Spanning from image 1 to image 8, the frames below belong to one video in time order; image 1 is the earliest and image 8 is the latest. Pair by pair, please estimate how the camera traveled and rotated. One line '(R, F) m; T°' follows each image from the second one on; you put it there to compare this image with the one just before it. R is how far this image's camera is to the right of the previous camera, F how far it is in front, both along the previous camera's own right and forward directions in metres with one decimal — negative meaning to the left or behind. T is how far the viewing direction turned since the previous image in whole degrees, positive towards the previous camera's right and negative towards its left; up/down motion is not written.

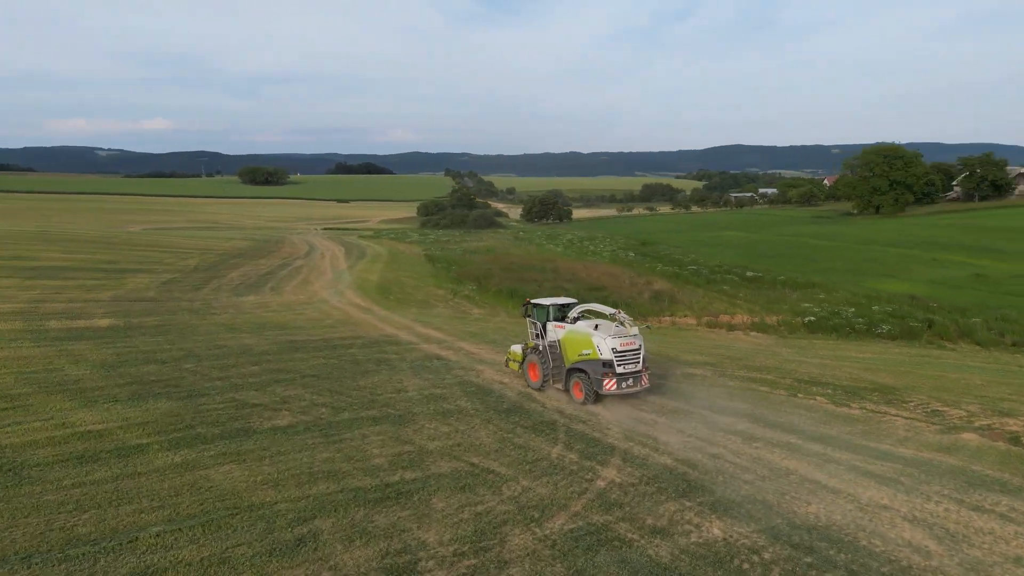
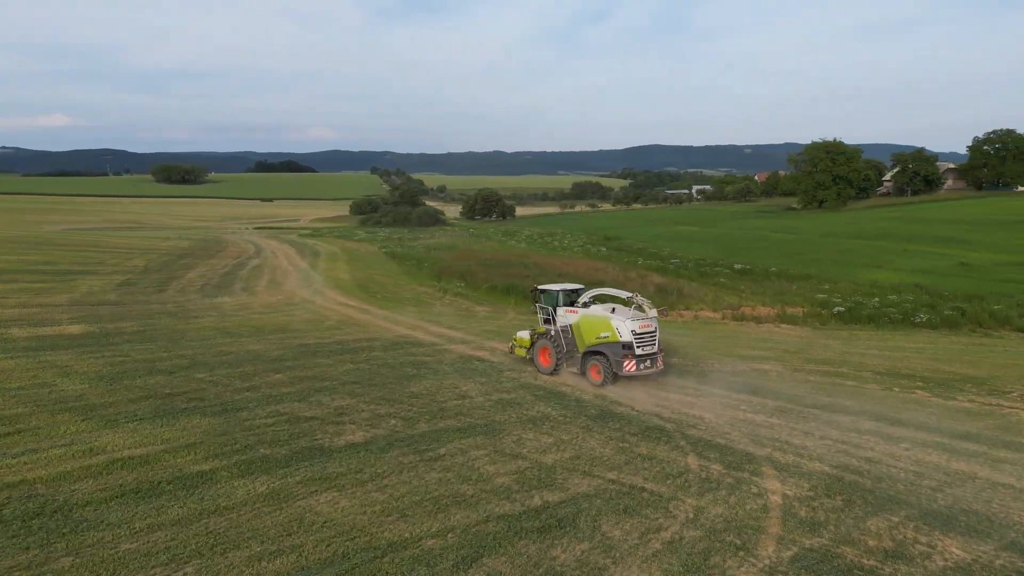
(-2.4, +1.4) m; +5°
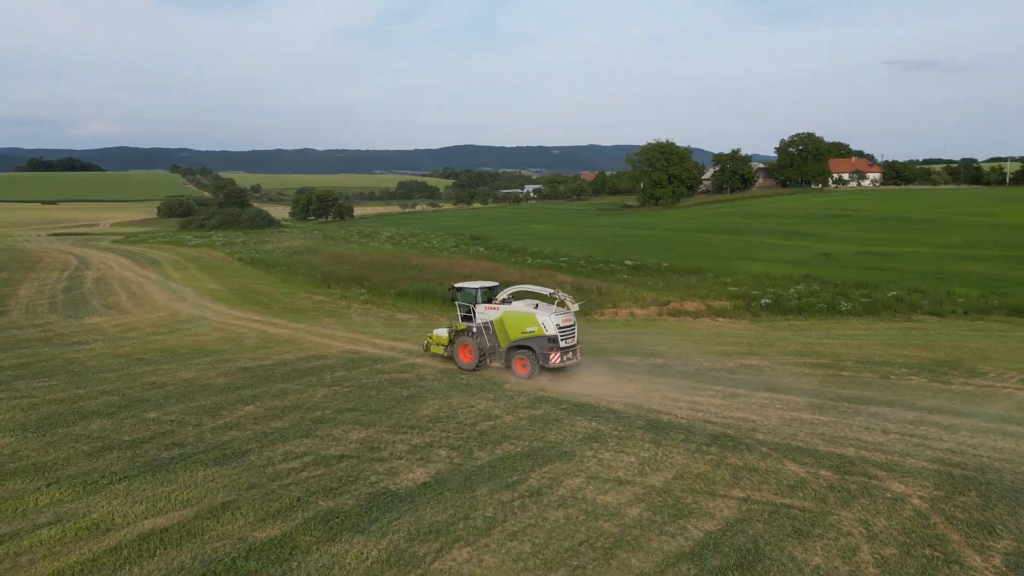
(-3.0, +1.3) m; +13°
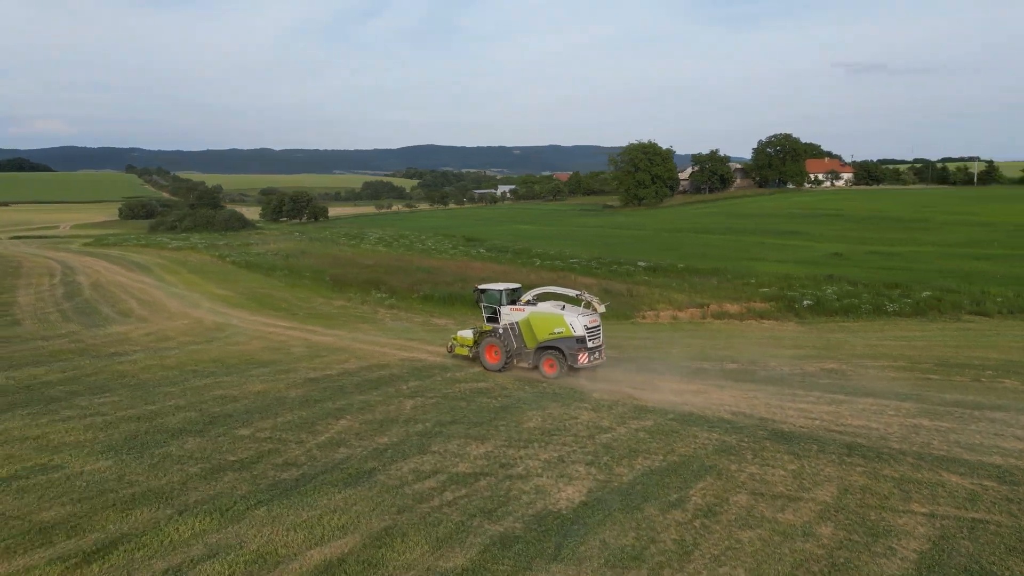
(-2.1, +0.4) m; +3°
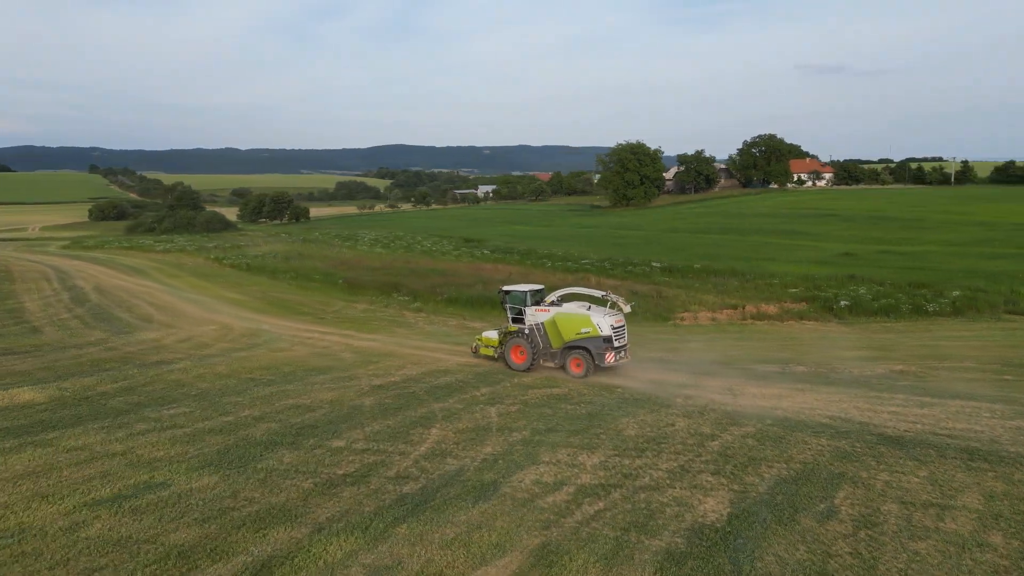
(-1.8, +0.3) m; +2°
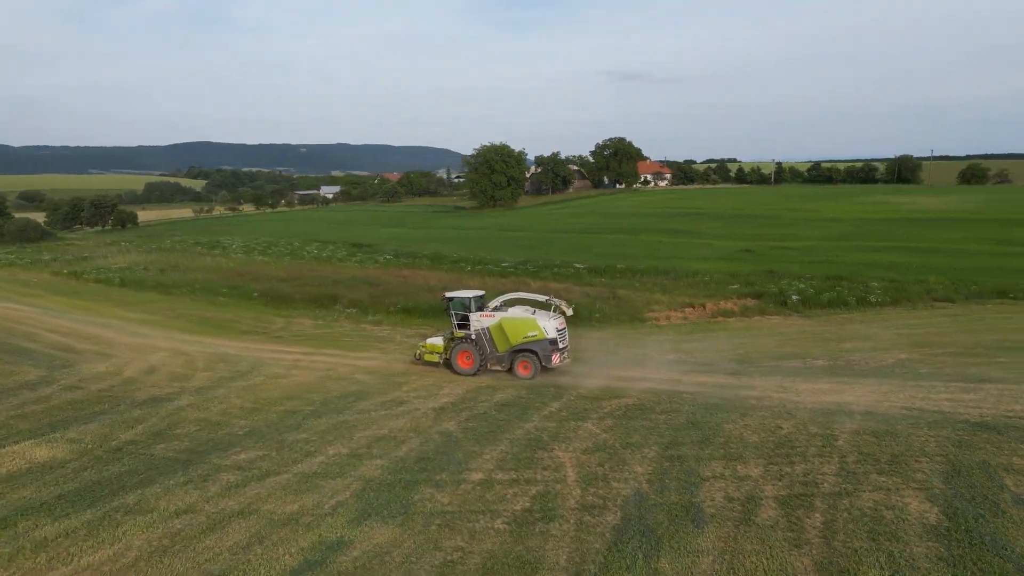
(-4.1, +0.9) m; +13°
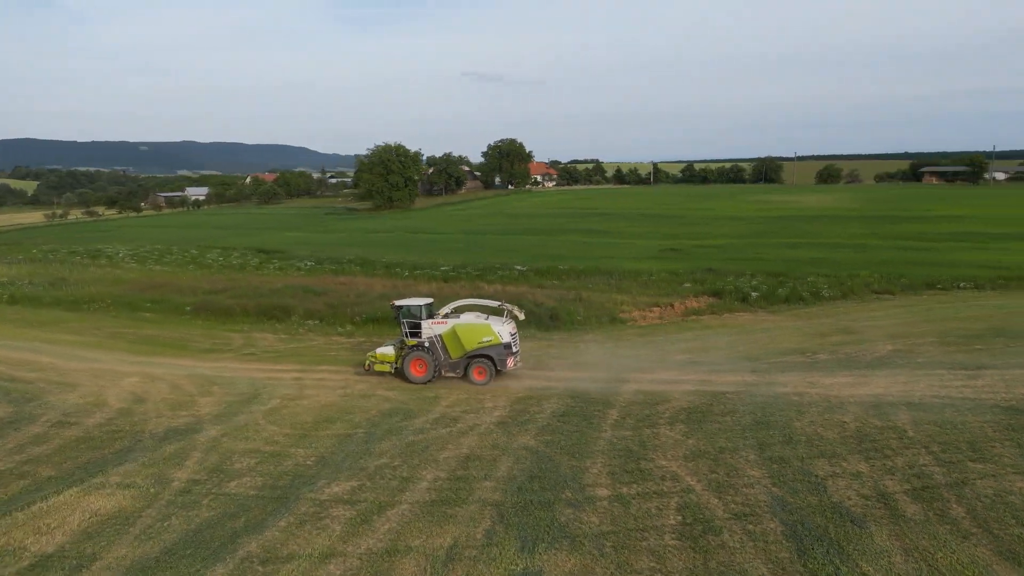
(-3.2, +0.5) m; +10°
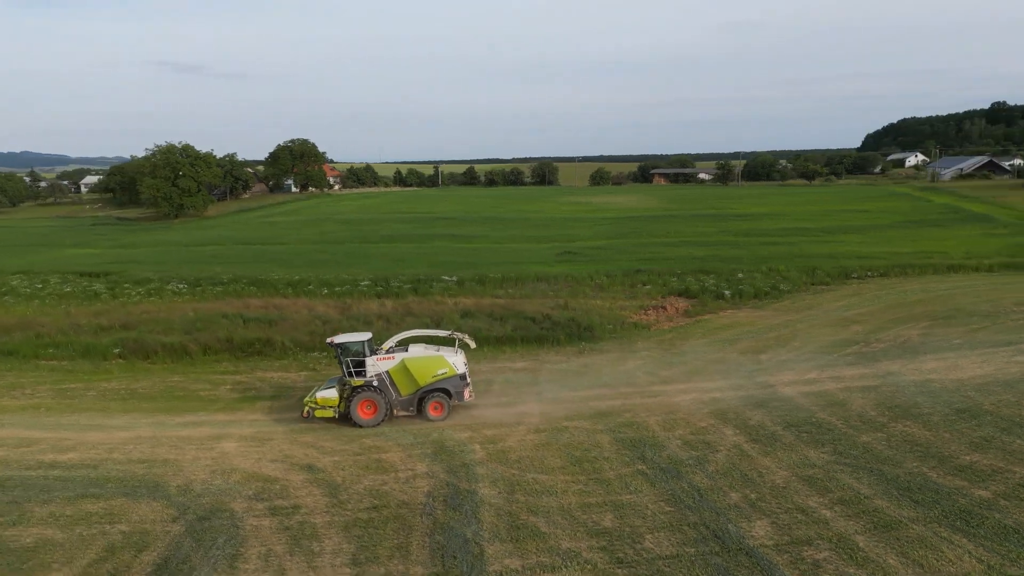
(-8.4, +2.1) m; +20°
